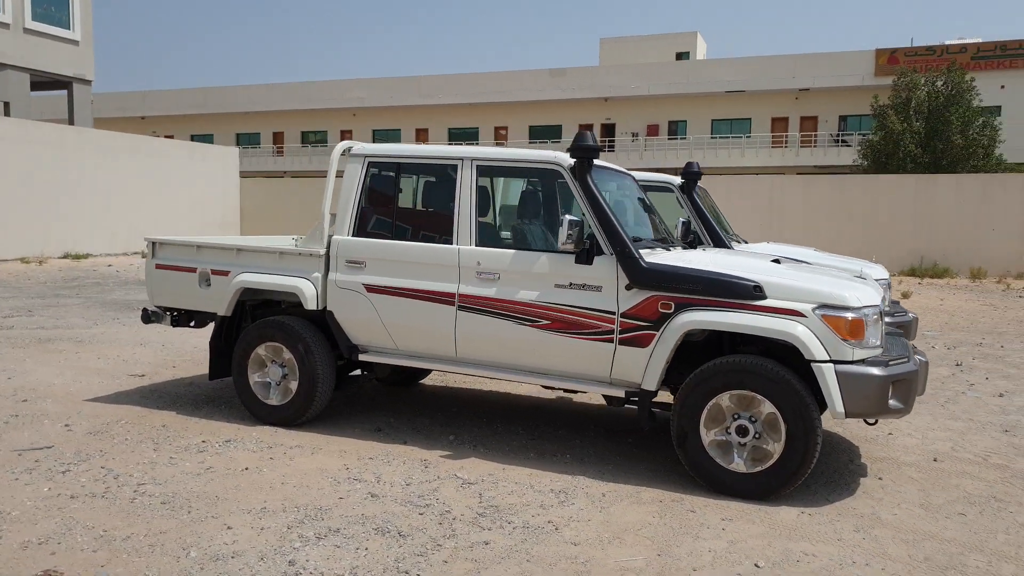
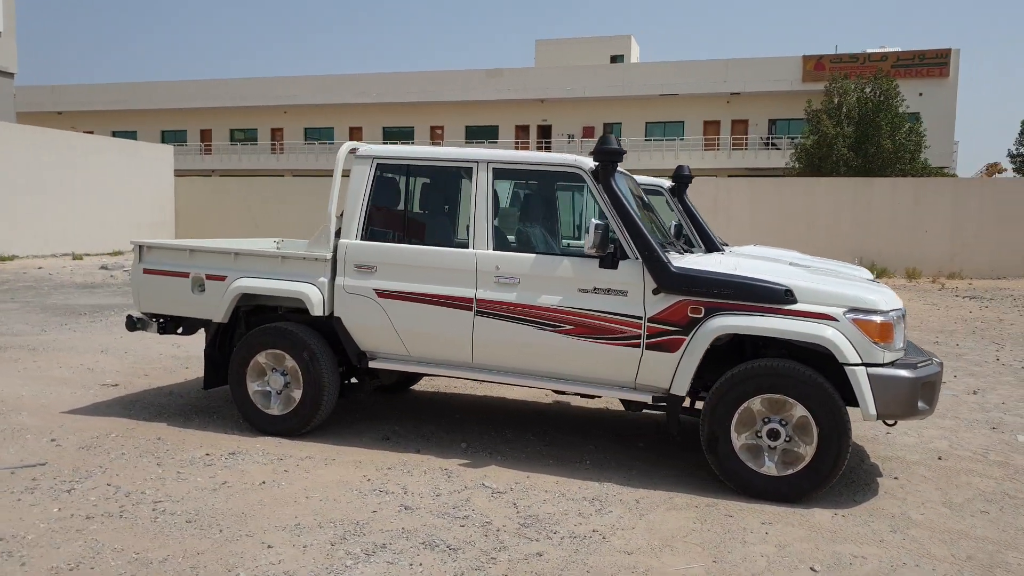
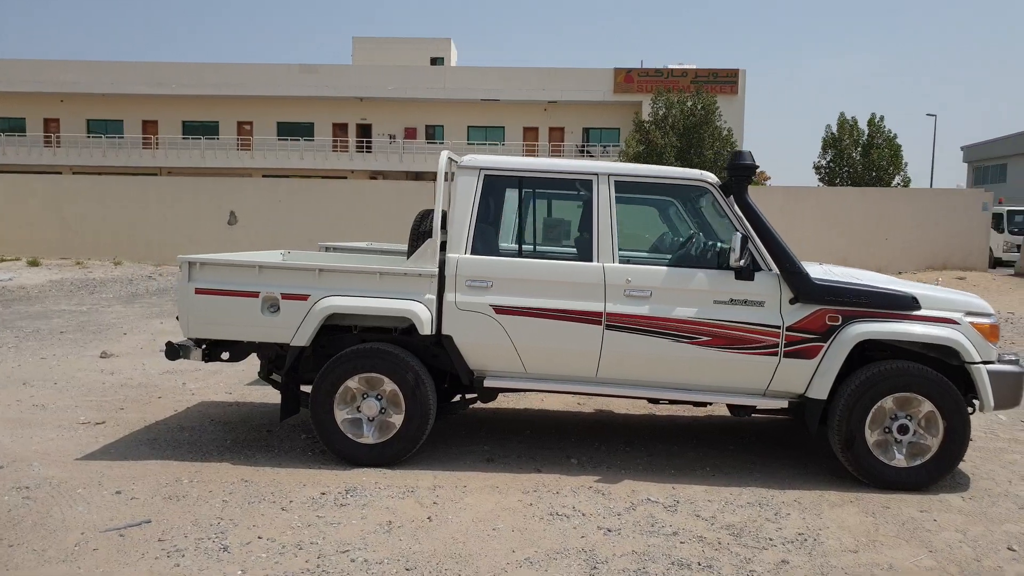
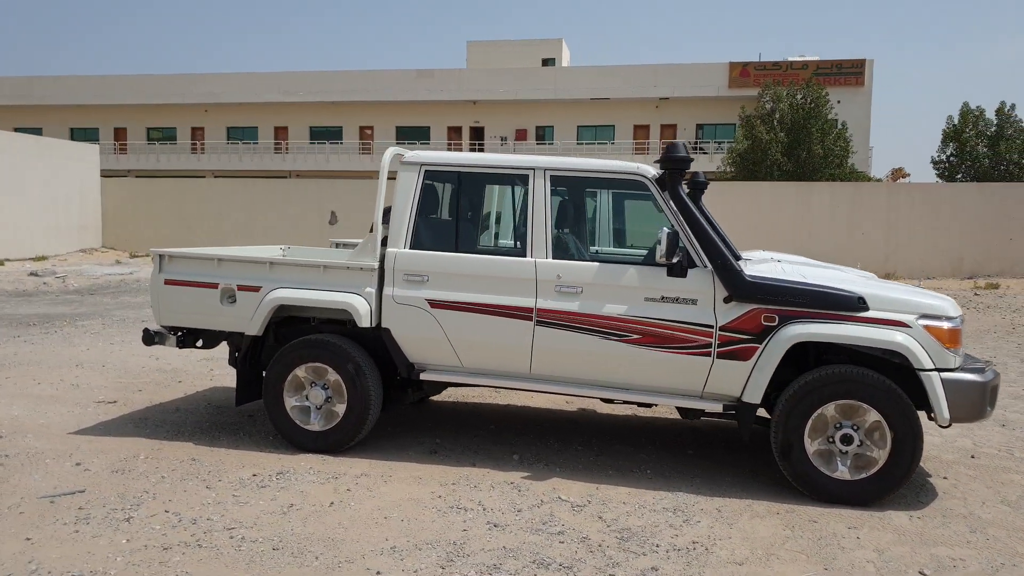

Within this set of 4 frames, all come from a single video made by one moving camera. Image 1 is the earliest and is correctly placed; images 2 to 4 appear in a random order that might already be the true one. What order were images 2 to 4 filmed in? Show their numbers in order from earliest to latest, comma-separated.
2, 4, 3
